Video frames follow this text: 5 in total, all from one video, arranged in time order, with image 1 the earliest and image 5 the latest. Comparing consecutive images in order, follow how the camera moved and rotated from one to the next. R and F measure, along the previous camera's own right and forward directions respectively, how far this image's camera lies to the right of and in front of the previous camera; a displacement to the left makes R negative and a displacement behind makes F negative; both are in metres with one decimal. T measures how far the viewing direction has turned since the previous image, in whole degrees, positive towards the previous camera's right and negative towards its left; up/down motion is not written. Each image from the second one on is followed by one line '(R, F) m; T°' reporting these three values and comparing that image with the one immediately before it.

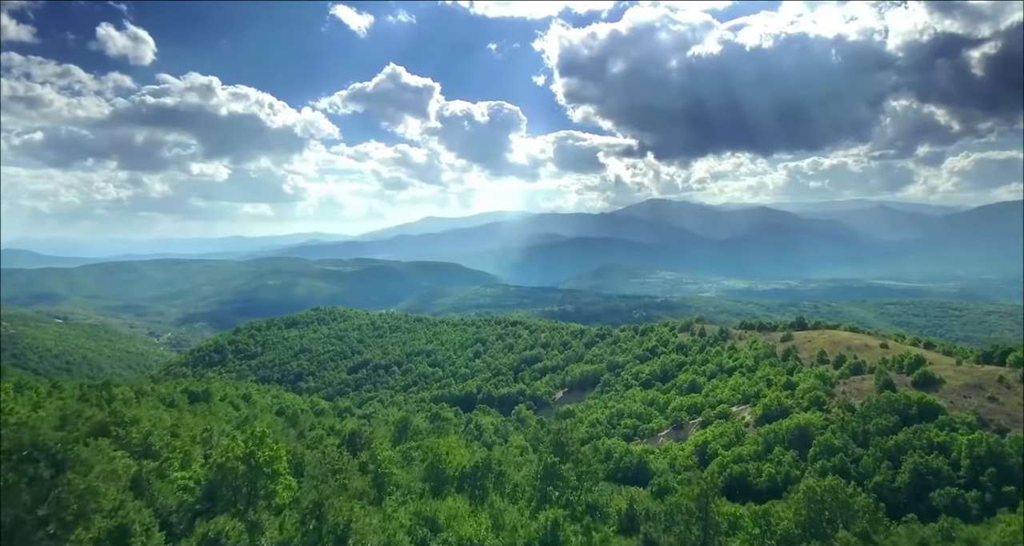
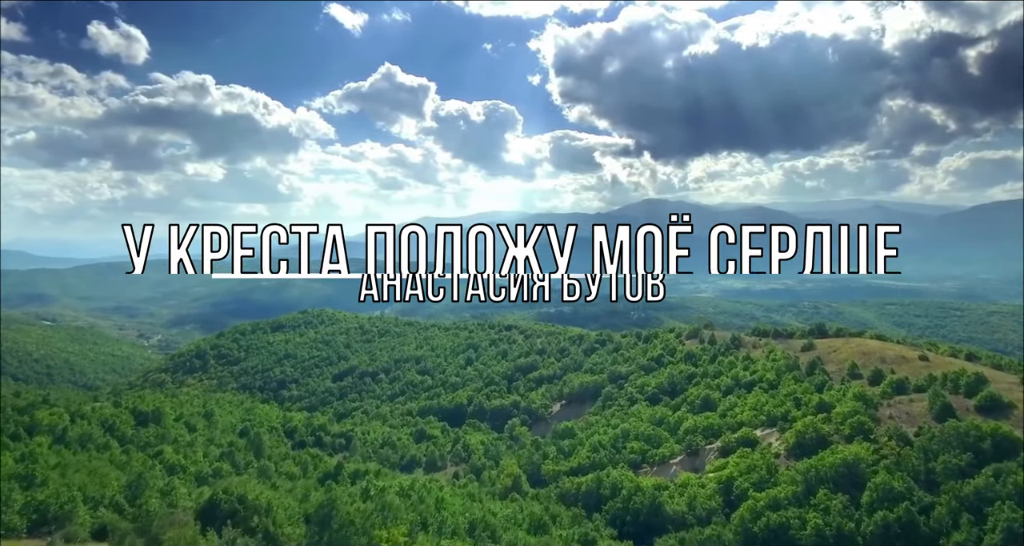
(+0.1, +1.3) m; 0°
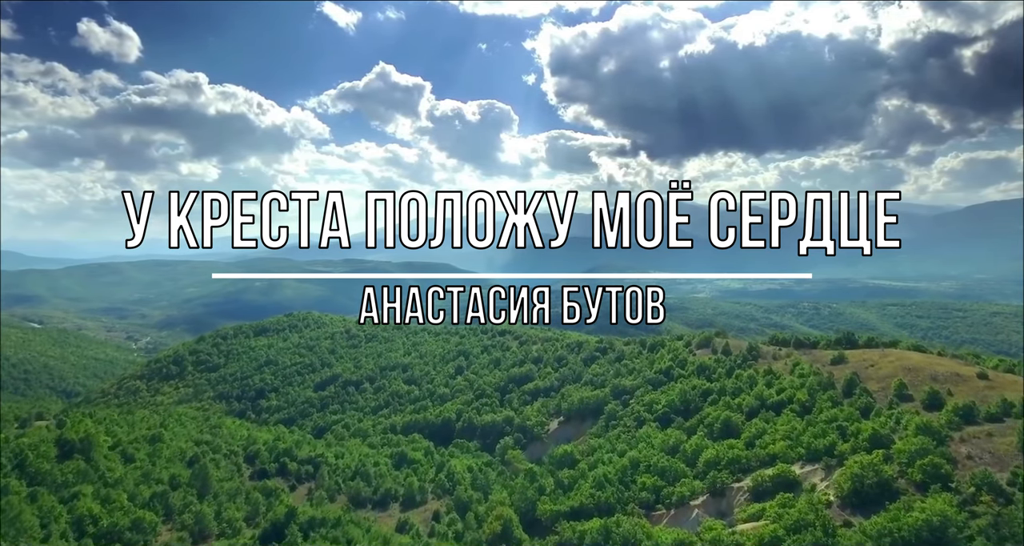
(+0.1, +1.5) m; 0°
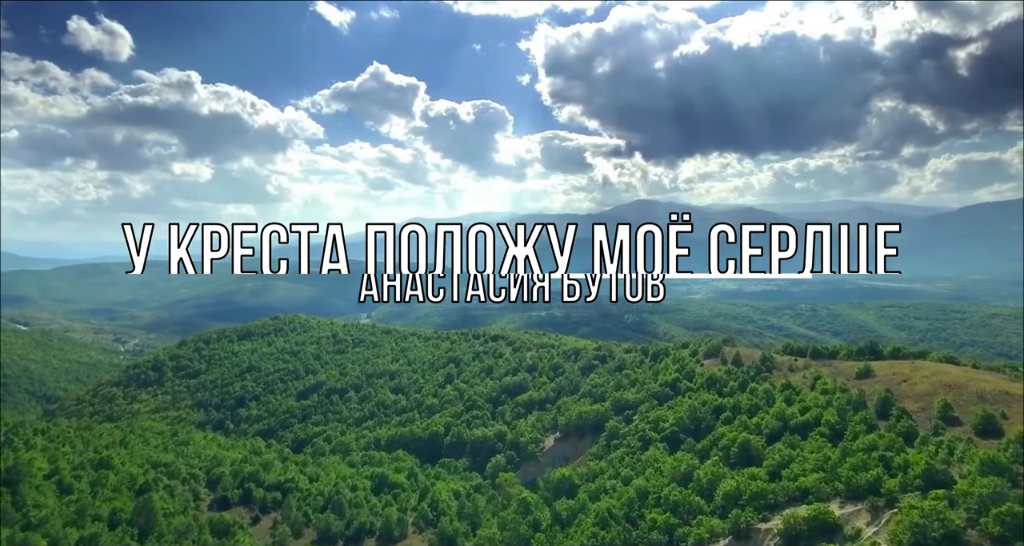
(0.0, +1.1) m; 0°
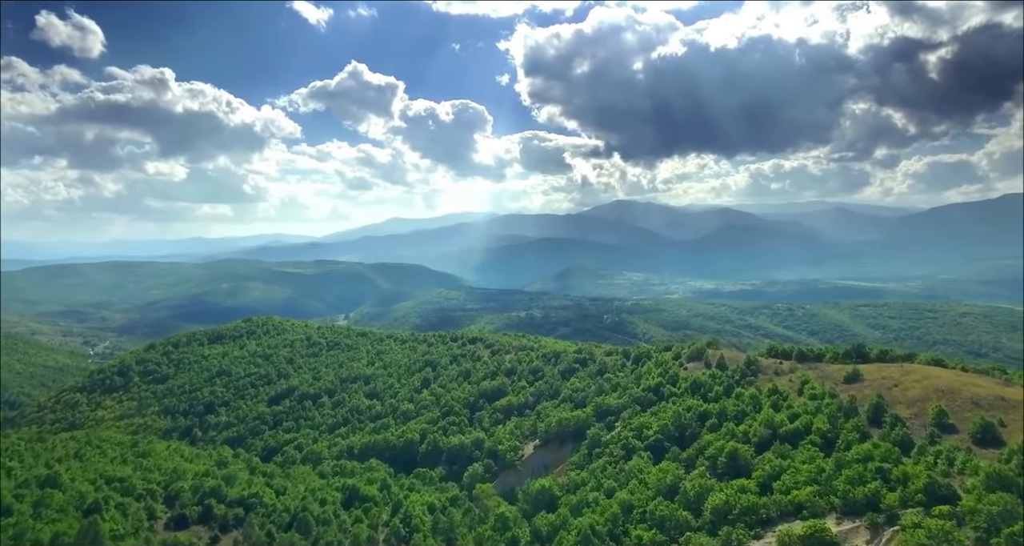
(0.0, +0.5) m; +2°
